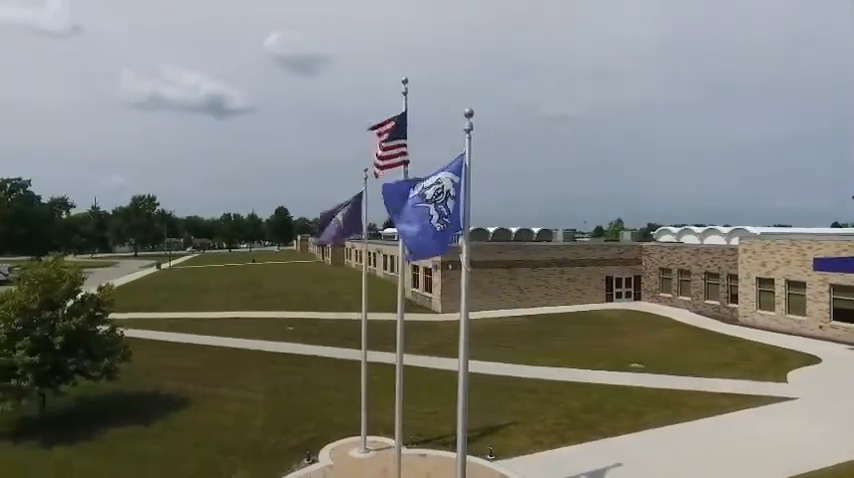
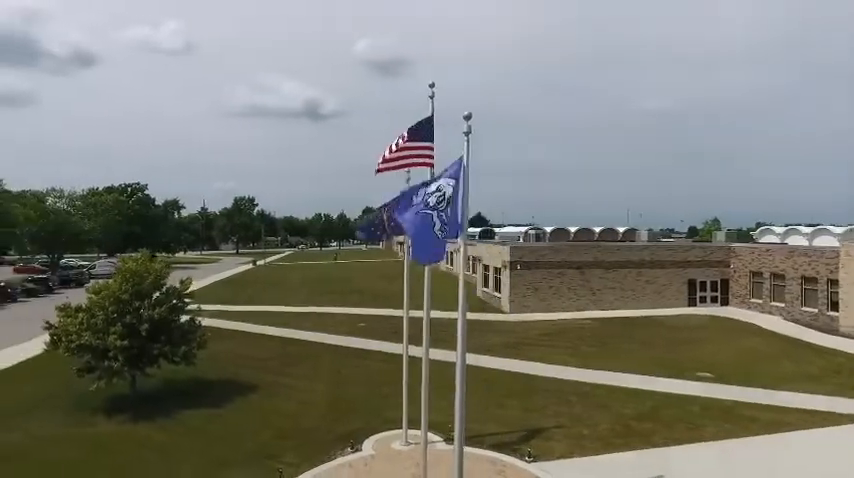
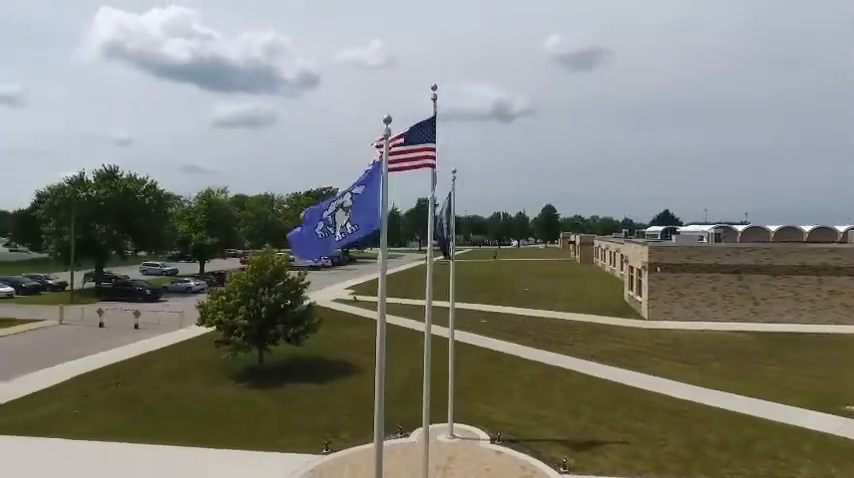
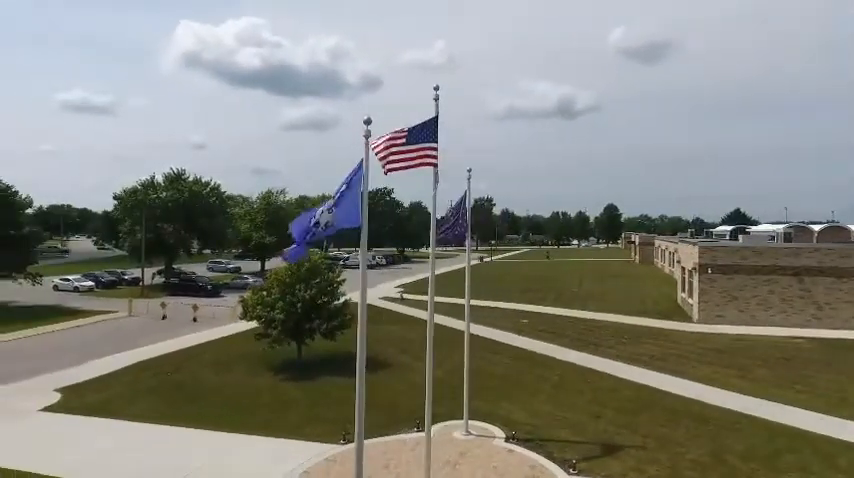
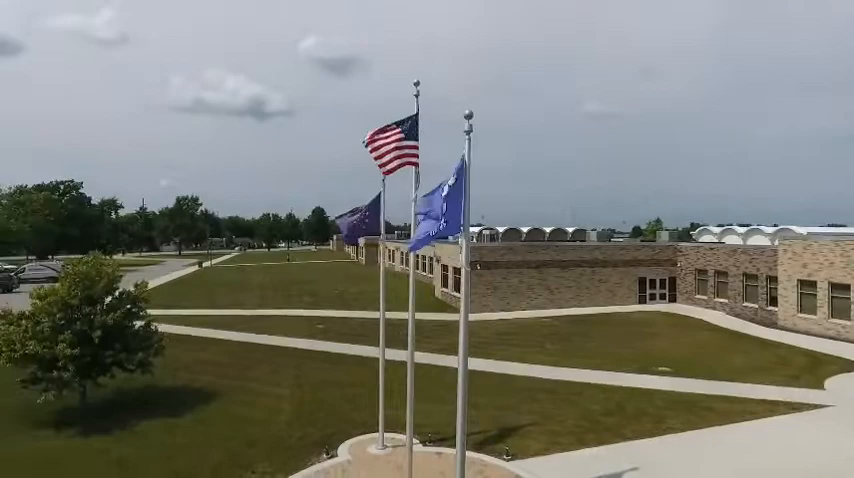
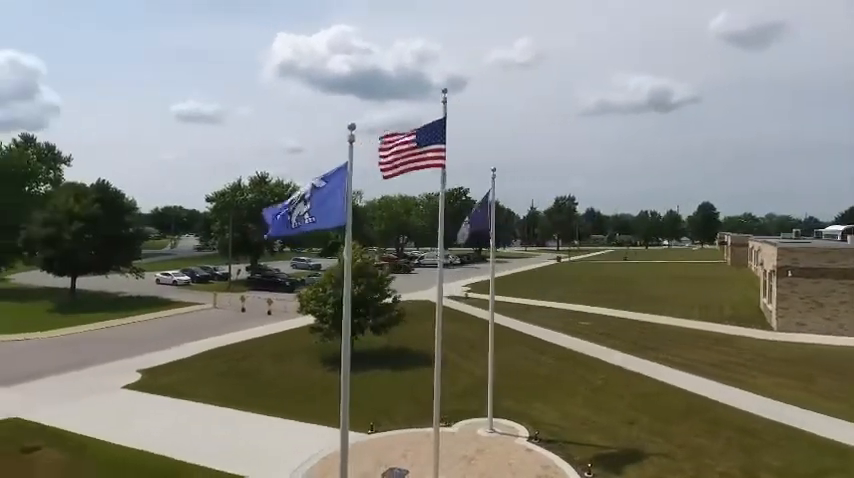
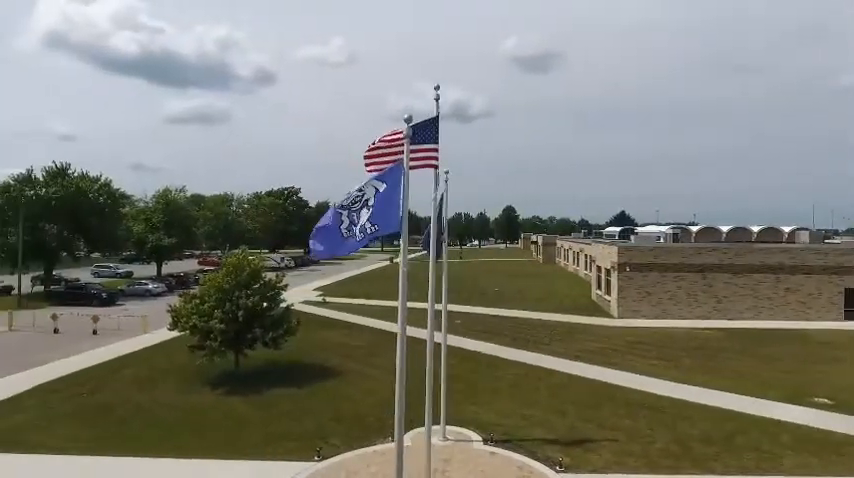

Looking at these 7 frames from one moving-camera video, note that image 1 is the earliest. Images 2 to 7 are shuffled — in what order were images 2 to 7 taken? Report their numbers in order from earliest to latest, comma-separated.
5, 2, 7, 3, 4, 6
